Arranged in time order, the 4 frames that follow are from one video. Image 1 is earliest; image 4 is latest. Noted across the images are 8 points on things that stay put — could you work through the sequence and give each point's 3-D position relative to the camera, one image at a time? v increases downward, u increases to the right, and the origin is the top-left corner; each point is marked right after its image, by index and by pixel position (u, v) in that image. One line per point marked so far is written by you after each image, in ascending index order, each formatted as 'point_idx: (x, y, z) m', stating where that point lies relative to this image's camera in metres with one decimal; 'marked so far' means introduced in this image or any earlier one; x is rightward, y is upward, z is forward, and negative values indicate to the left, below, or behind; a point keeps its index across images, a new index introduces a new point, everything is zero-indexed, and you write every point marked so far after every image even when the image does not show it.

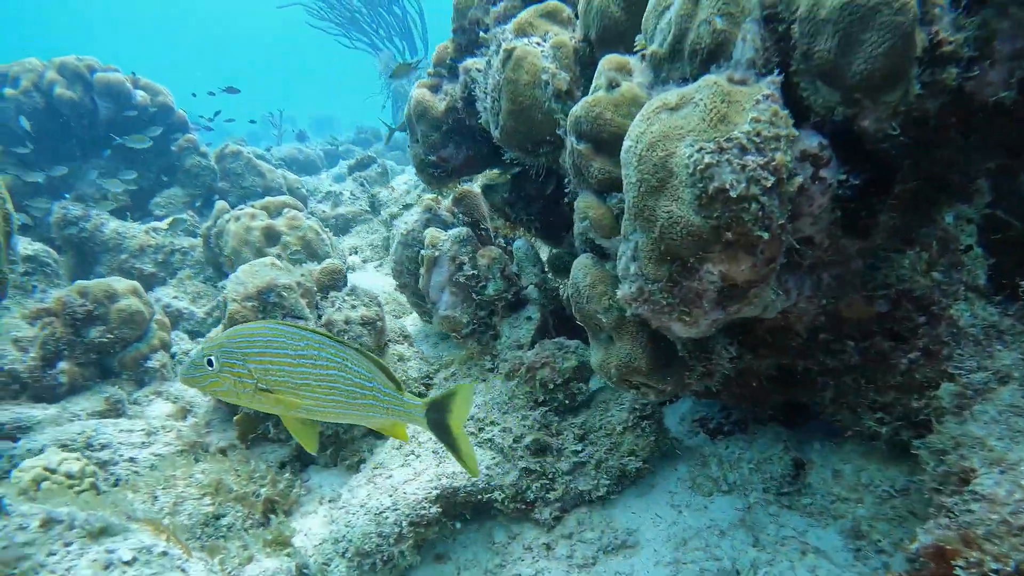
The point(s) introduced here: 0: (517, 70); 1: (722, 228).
0: (0.0, +0.9, +2.9) m
1: (+0.6, +0.2, +2.1) m
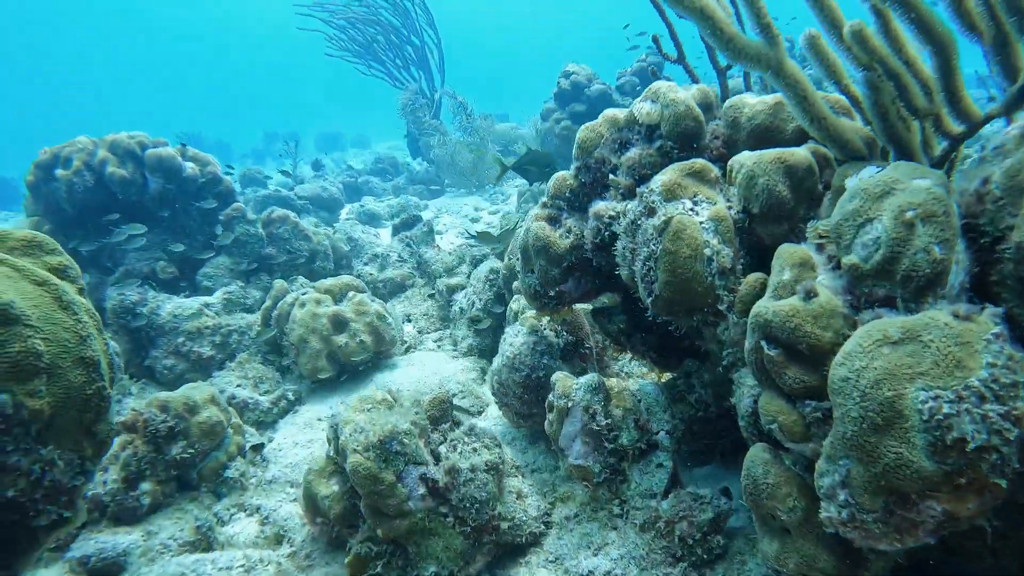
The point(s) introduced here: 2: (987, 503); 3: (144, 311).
0: (+0.7, +0.2, +2.8) m
1: (+1.3, -0.6, +2.0) m
2: (+1.5, -0.7, +2.1) m
3: (-3.4, -0.2, +6.3) m
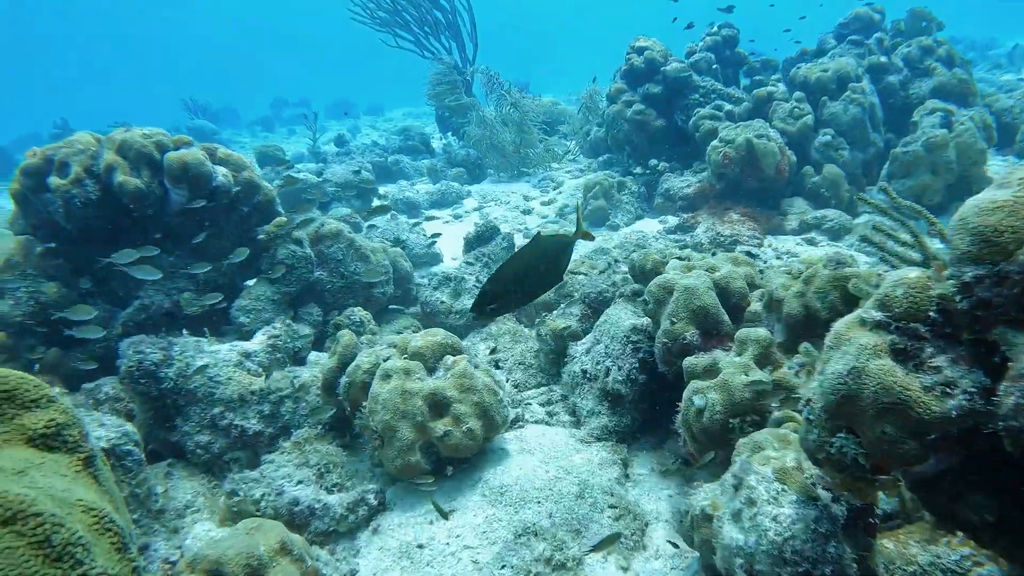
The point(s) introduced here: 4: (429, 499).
0: (+1.7, -0.4, +1.3) m
1: (+2.4, -1.2, +0.6) m
2: (+2.5, -1.4, +0.7) m
3: (-2.4, -0.6, +4.8) m
4: (-0.5, -1.4, +4.4) m
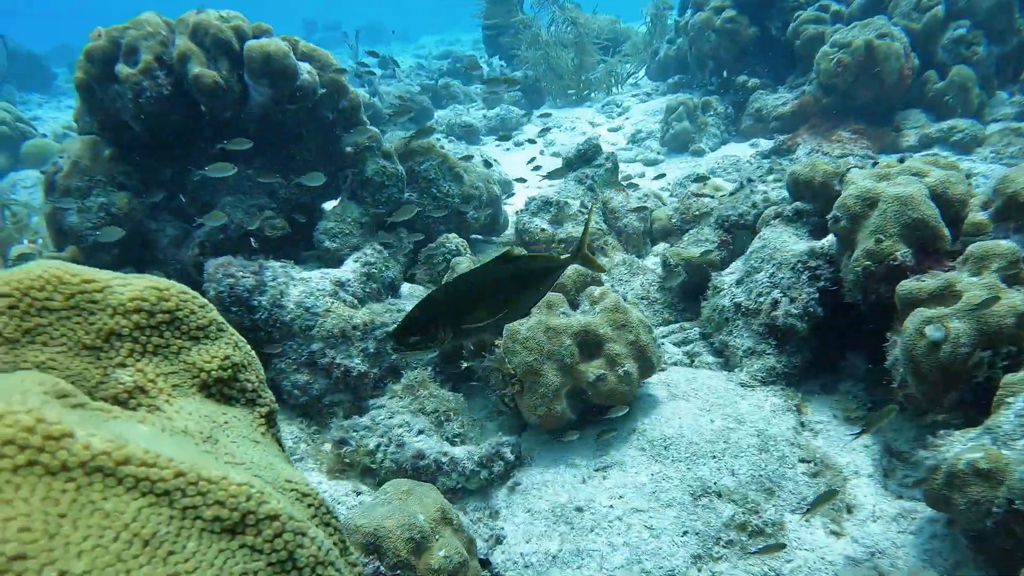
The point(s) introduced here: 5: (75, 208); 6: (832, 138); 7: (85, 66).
0: (+2.5, -0.3, +0.6) m
1: (+3.1, -1.1, -0.1) m
2: (+3.3, -1.2, 0.0) m
3: (-1.5, -0.1, +4.1) m
4: (+0.3, -0.9, +3.7) m
5: (-2.9, +0.5, +4.5) m
6: (+3.8, +1.8, +8.1) m
7: (-2.9, +1.4, +4.5) m
